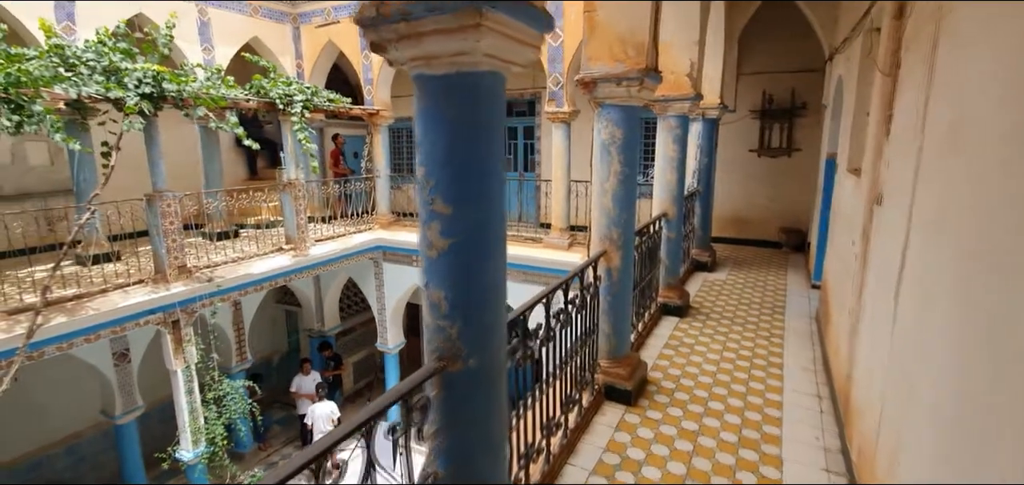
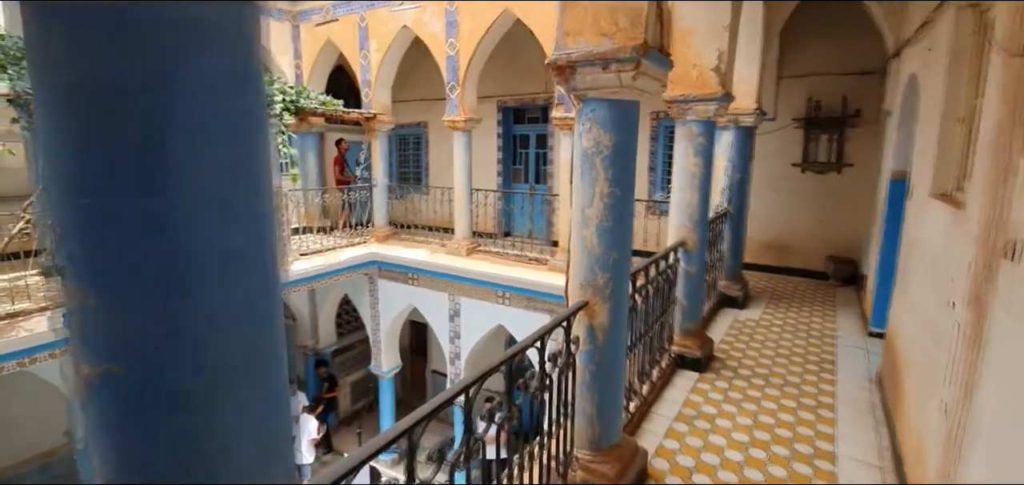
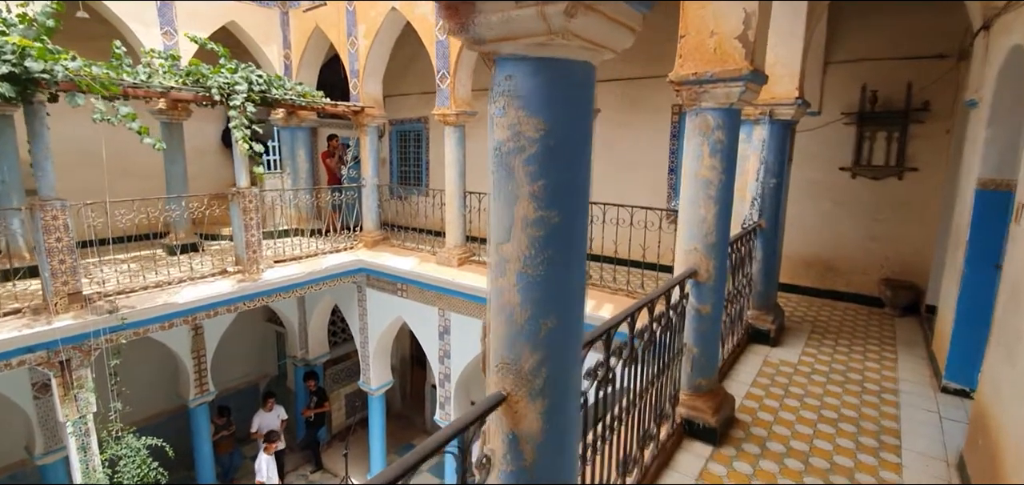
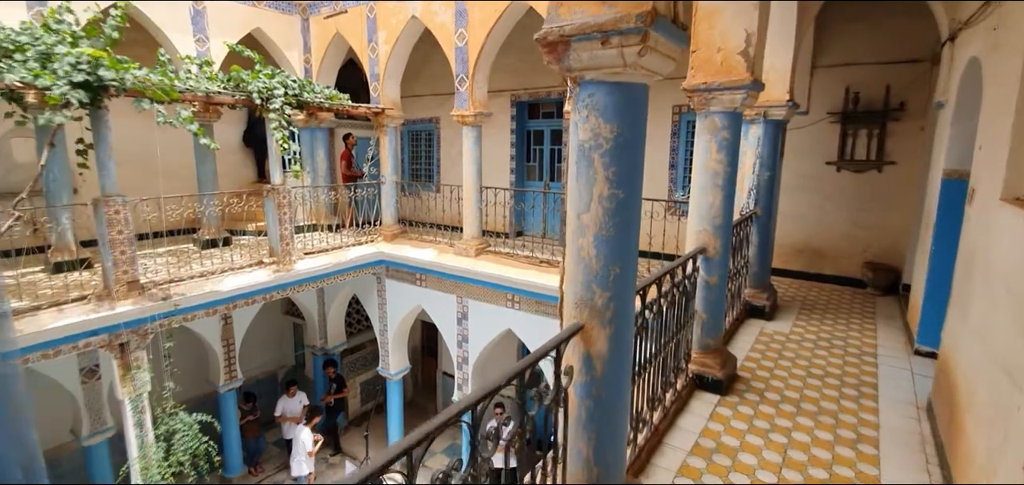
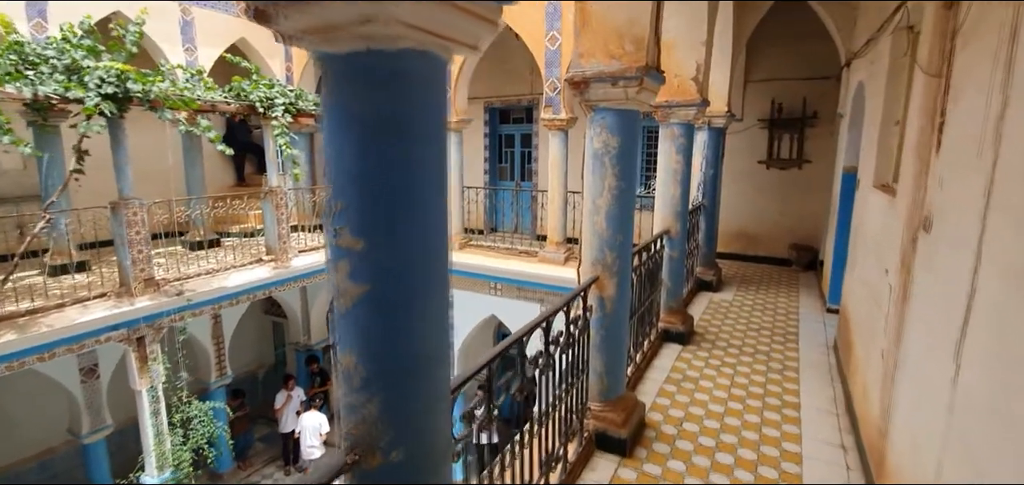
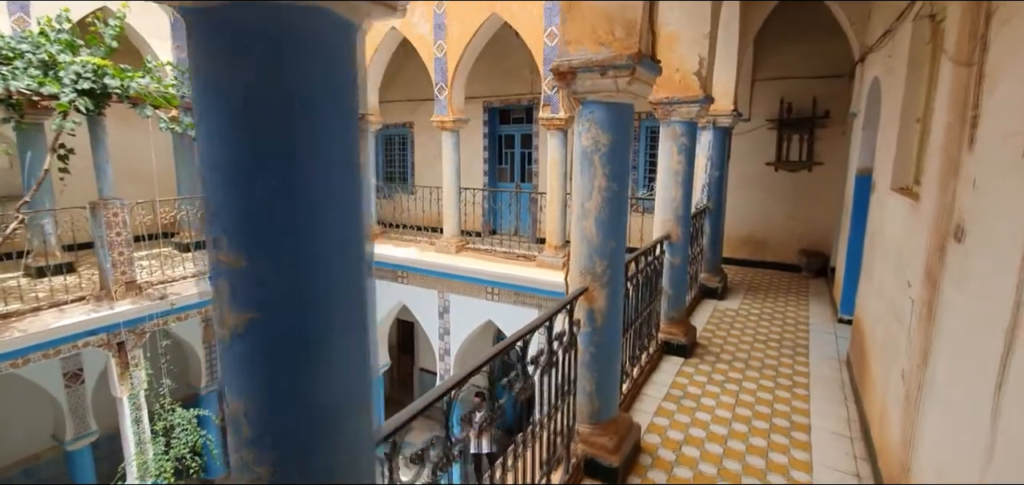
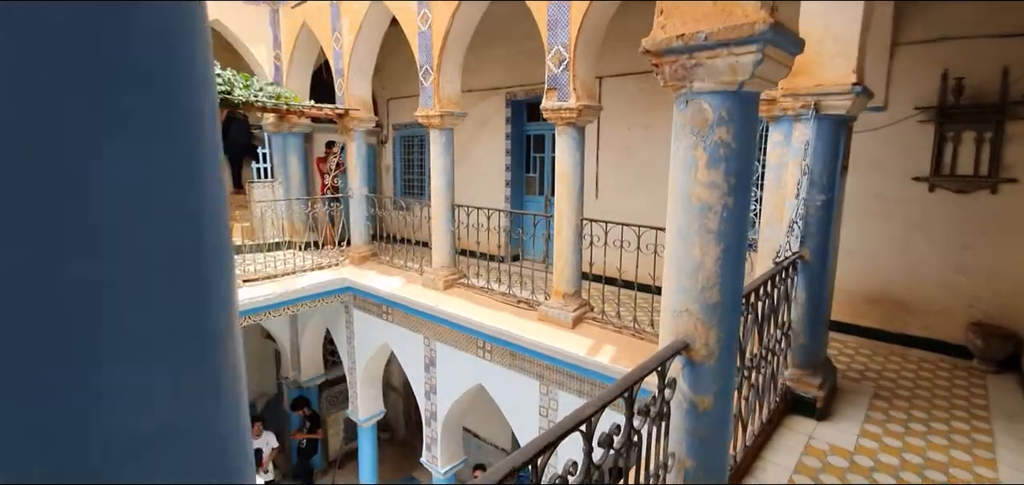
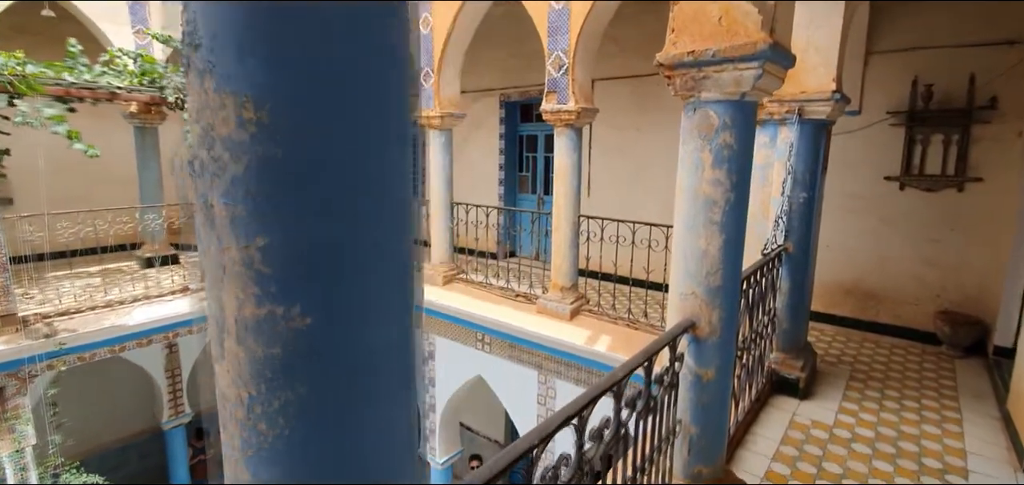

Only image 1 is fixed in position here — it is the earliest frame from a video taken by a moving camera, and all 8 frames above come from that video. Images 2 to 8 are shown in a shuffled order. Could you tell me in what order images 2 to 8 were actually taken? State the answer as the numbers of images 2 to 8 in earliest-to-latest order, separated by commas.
5, 6, 2, 4, 3, 8, 7
